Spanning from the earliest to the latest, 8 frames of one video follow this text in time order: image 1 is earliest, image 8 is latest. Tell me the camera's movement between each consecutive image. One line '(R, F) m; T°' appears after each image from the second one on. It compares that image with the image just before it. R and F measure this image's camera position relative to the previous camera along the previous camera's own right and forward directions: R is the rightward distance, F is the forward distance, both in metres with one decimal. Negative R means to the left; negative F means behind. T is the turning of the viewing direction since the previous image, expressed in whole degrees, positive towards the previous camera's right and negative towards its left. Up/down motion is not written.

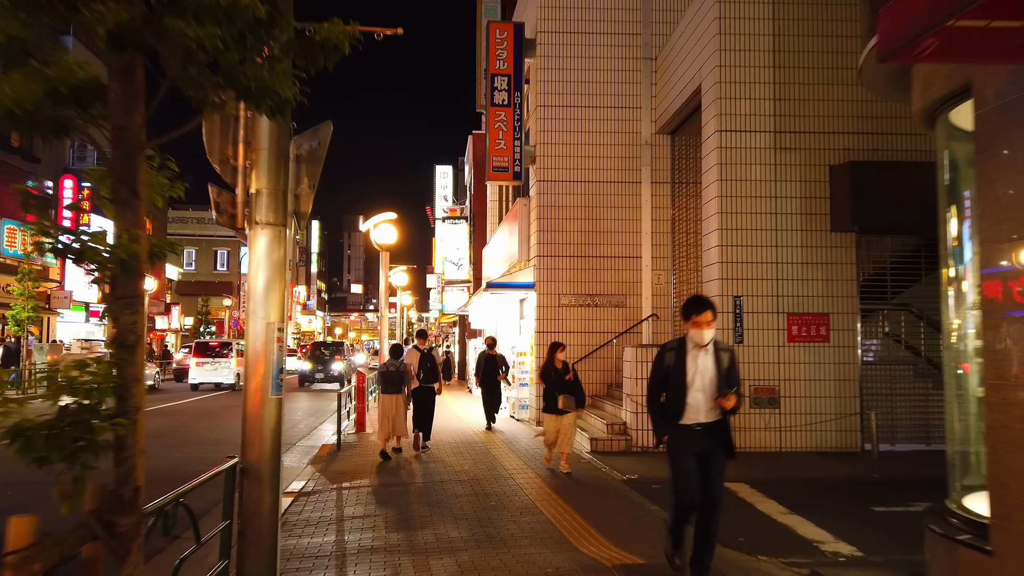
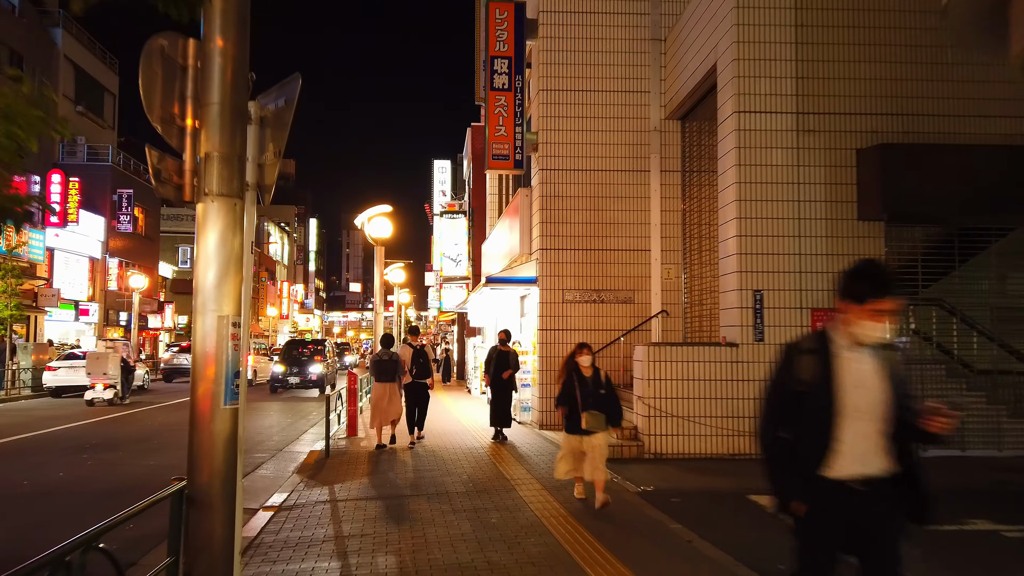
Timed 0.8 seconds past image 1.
(0.0, +0.8) m; 0°
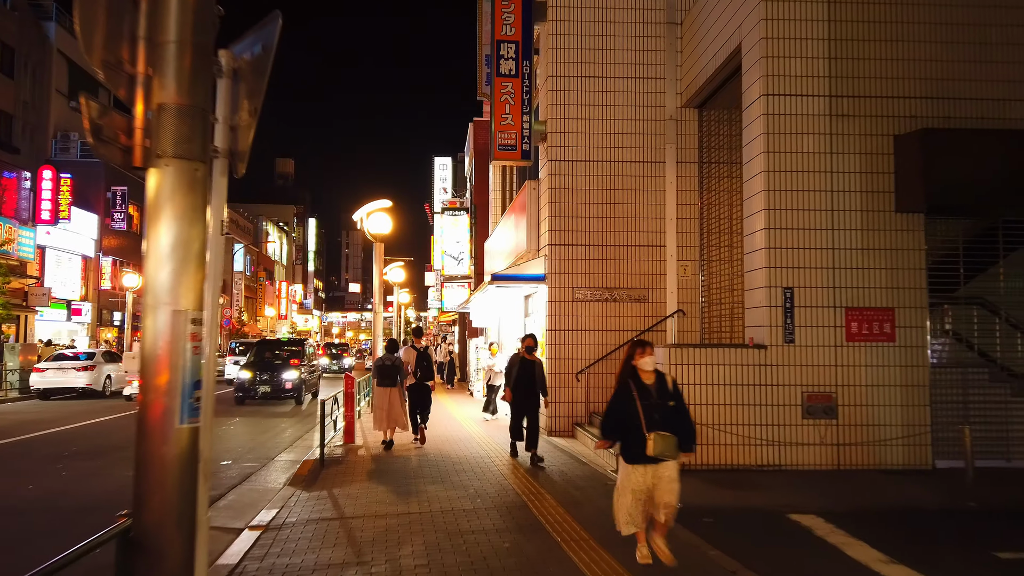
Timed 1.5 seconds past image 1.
(-0.1, +0.8) m; 0°
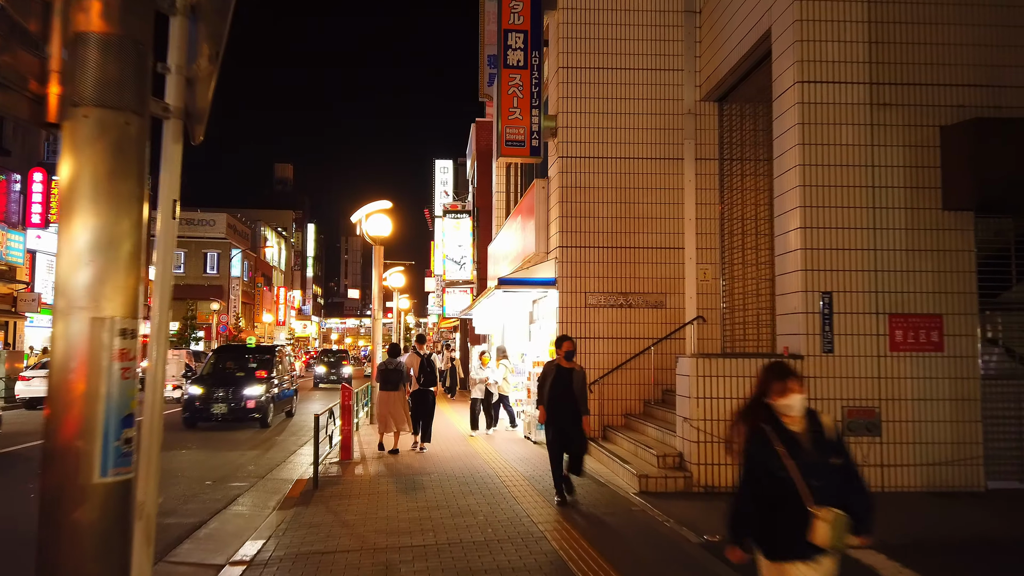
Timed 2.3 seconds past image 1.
(-0.1, +0.8) m; 0°
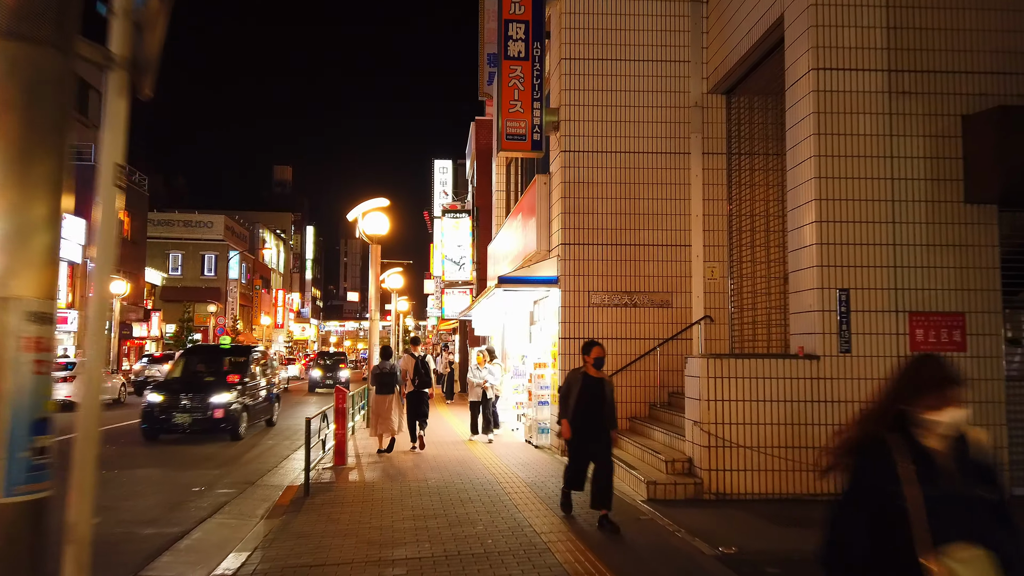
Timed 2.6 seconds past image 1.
(0.0, +0.4) m; 0°
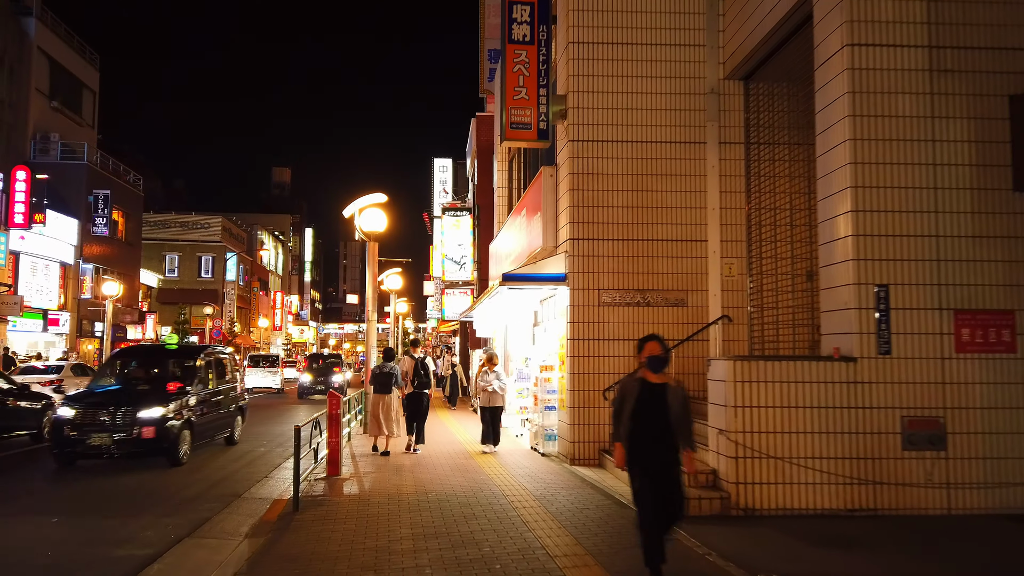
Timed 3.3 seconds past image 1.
(-0.1, +0.7) m; 0°
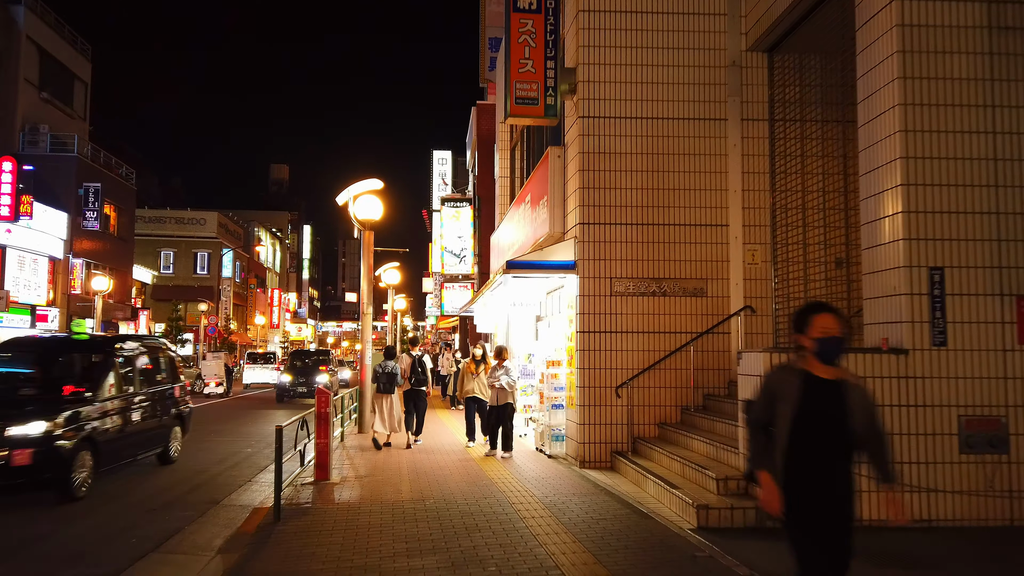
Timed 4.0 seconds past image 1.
(-0.1, +0.8) m; 0°
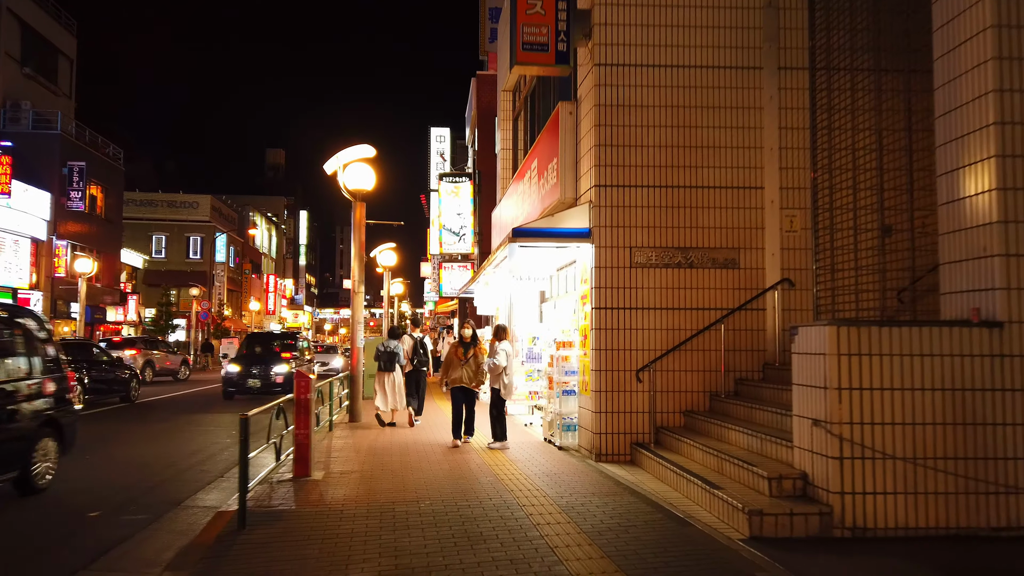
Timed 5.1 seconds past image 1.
(-0.1, +1.1) m; 0°
